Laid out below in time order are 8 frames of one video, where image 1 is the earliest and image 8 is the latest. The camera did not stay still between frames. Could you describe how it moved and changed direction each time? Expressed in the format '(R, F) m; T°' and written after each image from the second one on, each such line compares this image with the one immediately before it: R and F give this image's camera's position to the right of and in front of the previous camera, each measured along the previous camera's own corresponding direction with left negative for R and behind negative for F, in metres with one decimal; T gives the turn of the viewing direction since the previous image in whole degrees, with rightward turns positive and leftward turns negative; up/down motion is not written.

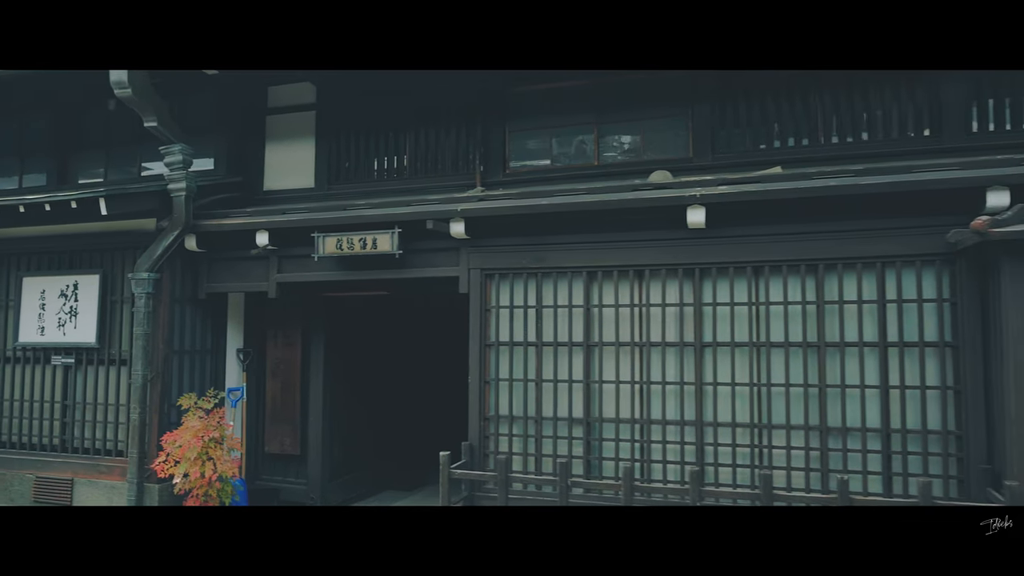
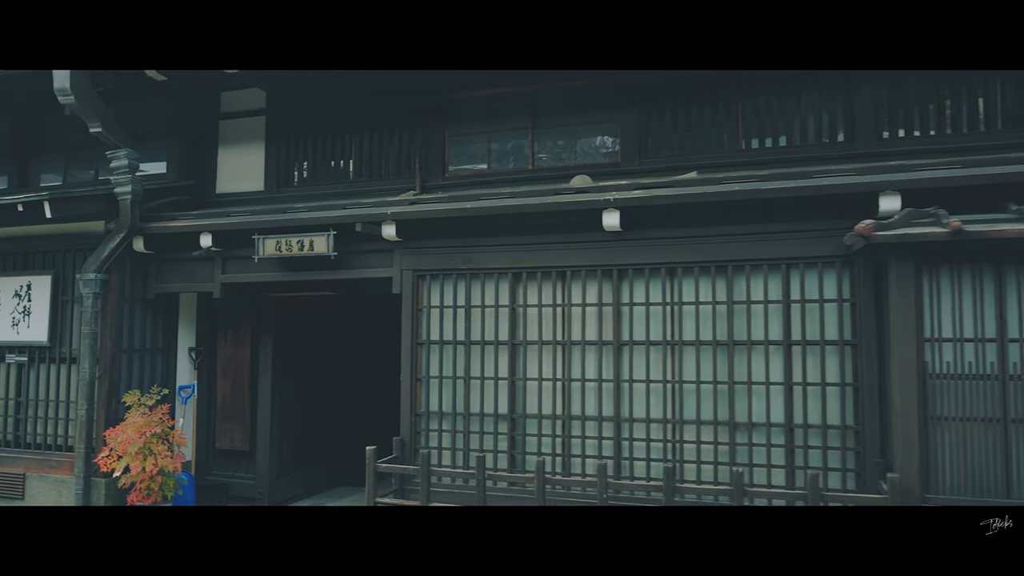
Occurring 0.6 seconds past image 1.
(+0.7, -0.2) m; 0°
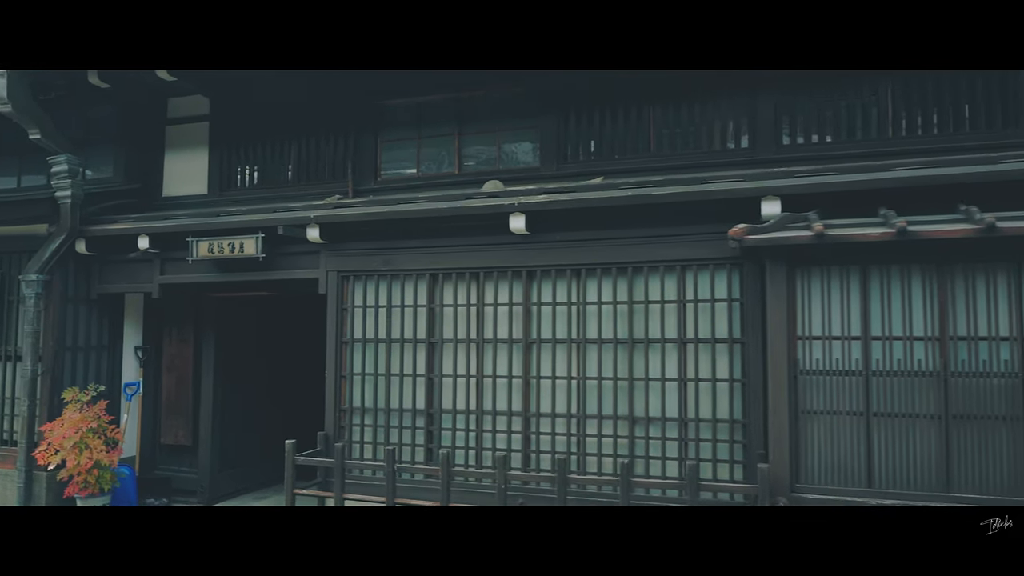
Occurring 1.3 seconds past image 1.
(+0.8, -0.3) m; 0°
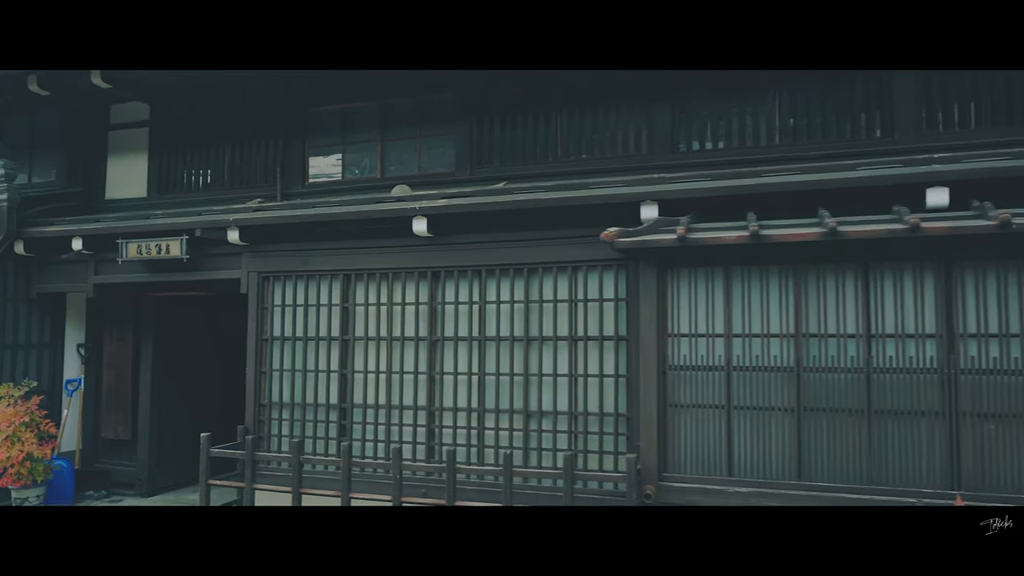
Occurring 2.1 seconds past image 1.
(+0.9, -0.3) m; 0°
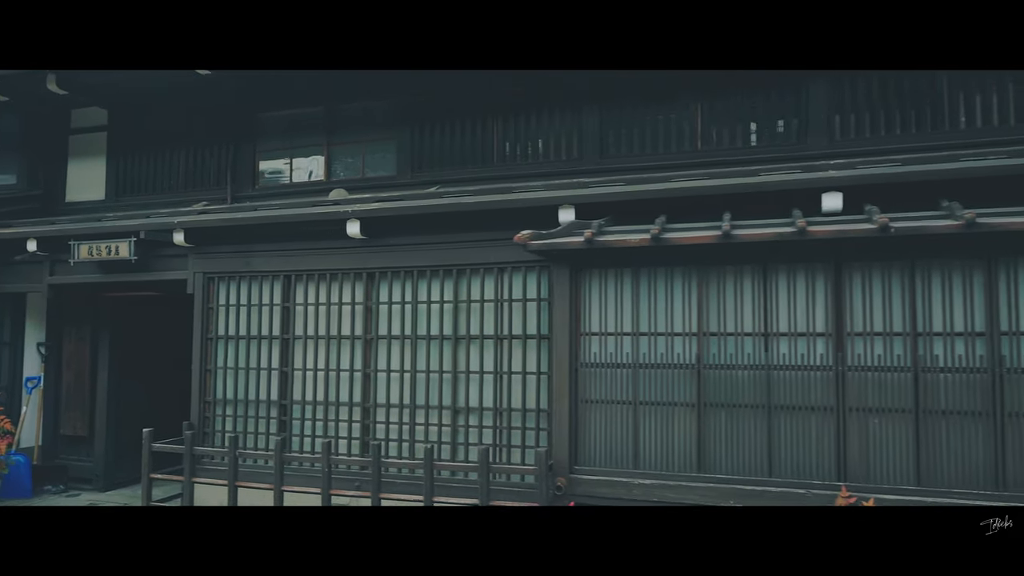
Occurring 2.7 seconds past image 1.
(+0.7, -0.2) m; 0°
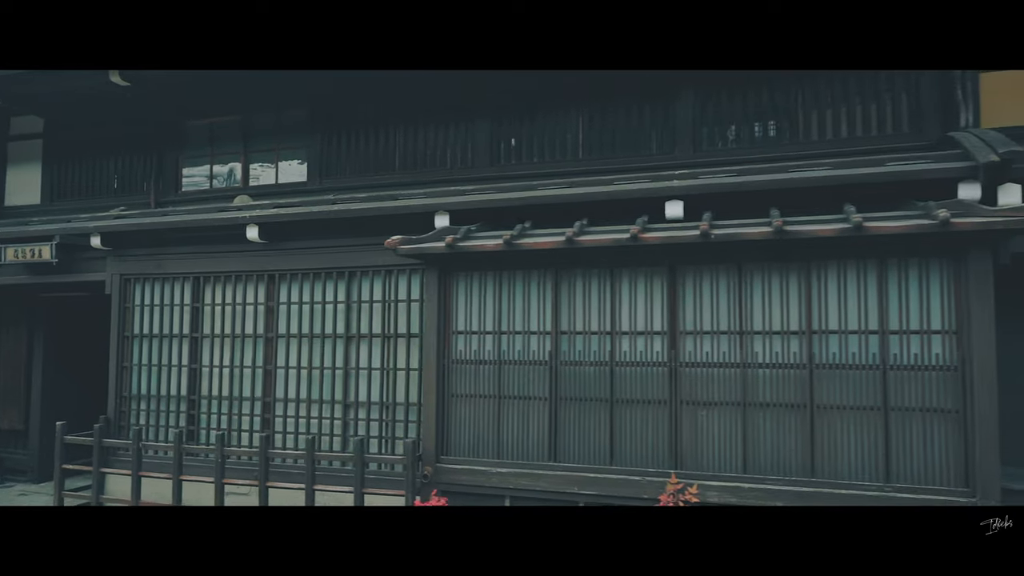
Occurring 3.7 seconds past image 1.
(+1.2, -0.4) m; 0°
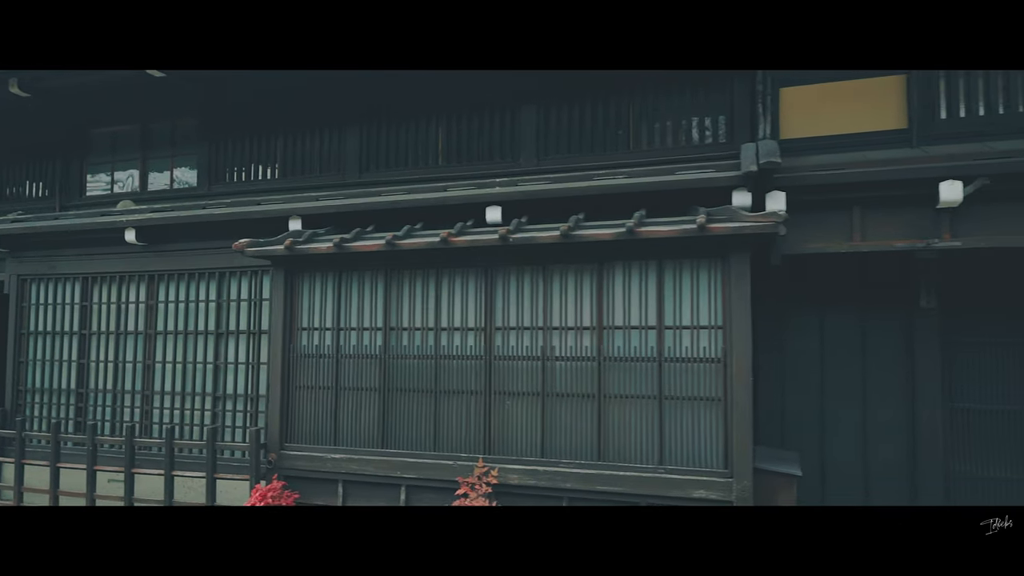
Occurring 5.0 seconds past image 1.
(+1.6, -0.5) m; 0°
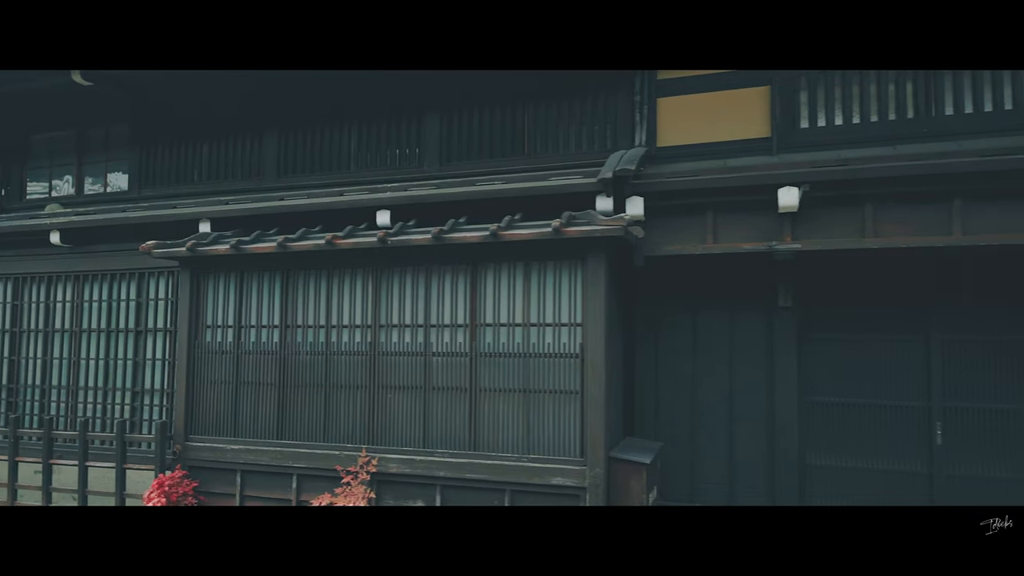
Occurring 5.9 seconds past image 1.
(+1.1, -0.3) m; 0°
